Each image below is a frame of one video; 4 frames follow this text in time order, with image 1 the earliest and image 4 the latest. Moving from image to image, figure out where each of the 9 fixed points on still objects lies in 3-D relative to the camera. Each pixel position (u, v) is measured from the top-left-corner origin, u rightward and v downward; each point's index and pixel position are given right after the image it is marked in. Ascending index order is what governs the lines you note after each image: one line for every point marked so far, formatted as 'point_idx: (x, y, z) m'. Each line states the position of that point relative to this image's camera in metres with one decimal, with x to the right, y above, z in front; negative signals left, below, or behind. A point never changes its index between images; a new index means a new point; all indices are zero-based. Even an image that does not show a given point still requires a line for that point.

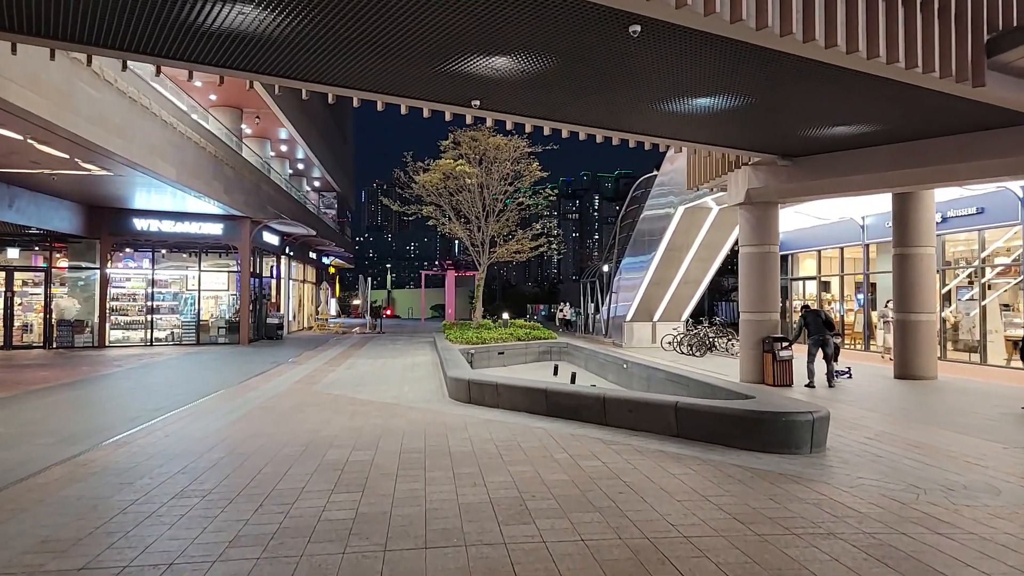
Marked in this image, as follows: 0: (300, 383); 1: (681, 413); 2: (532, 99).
0: (-3.4, -1.5, +12.4) m
1: (+1.5, -1.1, +7.1) m
2: (+0.2, +2.1, +8.7) m
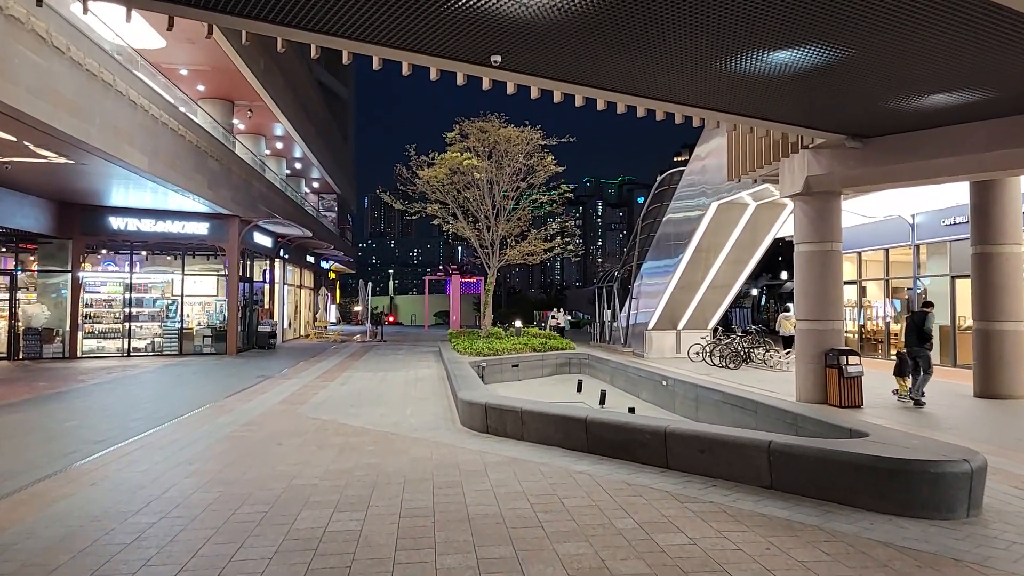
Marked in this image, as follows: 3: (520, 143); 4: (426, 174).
0: (-3.1, -1.6, +10.6) m
1: (+1.8, -1.1, +5.3) m
2: (+0.5, +2.1, +6.9) m
3: (+0.2, +3.6, +19.2) m
4: (-2.1, +2.8, +19.3) m
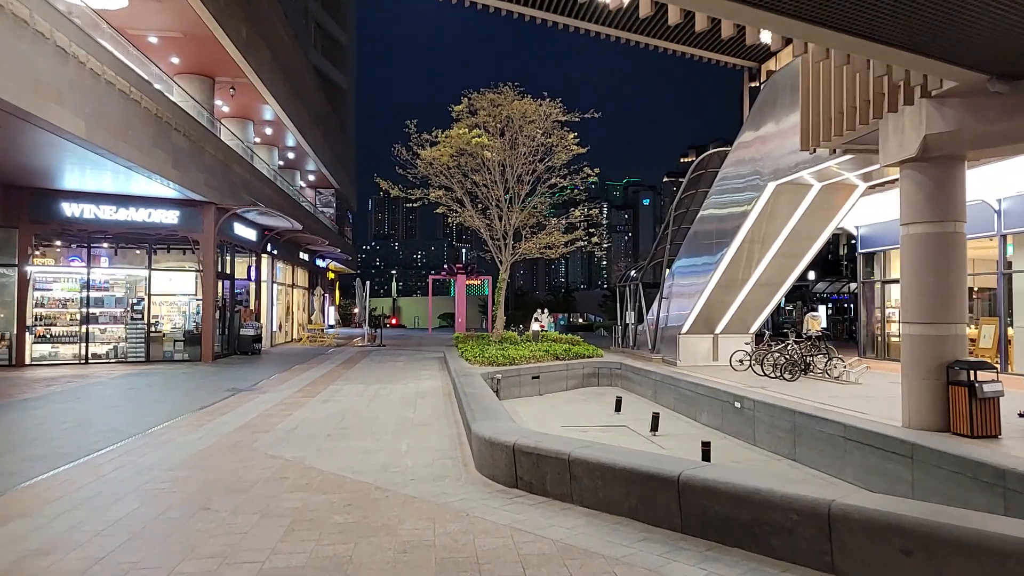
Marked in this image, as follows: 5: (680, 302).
0: (-2.8, -1.5, +8.2) m
1: (+2.0, -1.0, +2.8) m
2: (+0.8, +2.2, +4.5) m
3: (+0.5, +3.6, +16.8) m
4: (-1.8, +2.9, +16.9) m
5: (+3.8, -0.3, +17.5) m
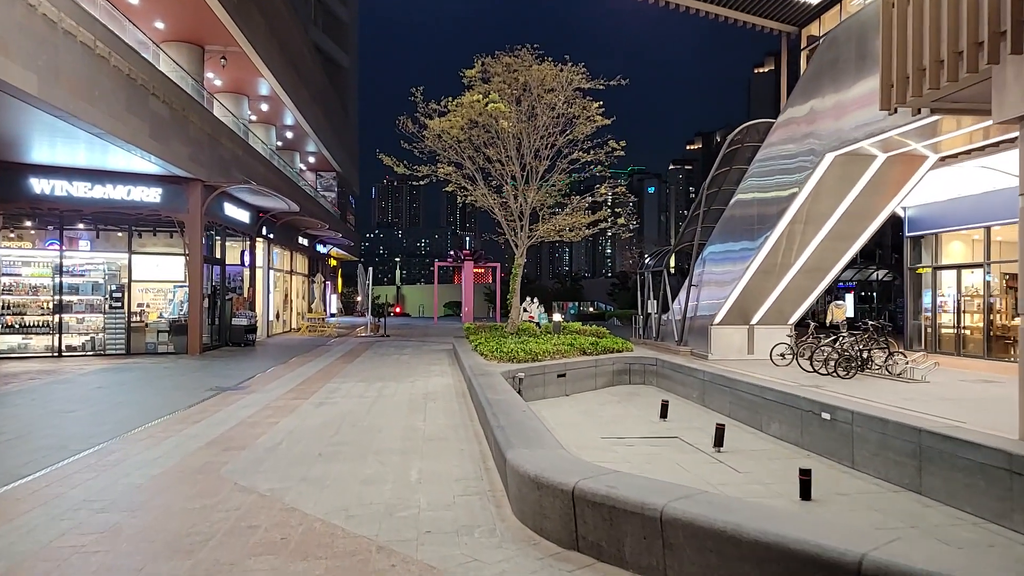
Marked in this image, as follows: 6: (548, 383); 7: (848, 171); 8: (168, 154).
0: (-2.5, -1.3, +6.6) m
1: (+2.3, -1.0, +1.2) m
2: (+1.0, +2.2, +2.9) m
3: (+0.9, +3.9, +15.1) m
4: (-1.4, +3.1, +15.3) m
5: (+4.1, 0.0, +15.9) m
6: (+0.5, -1.3, +10.5) m
7: (+5.4, +1.9, +12.8) m
8: (-5.9, +2.3, +13.3) m
